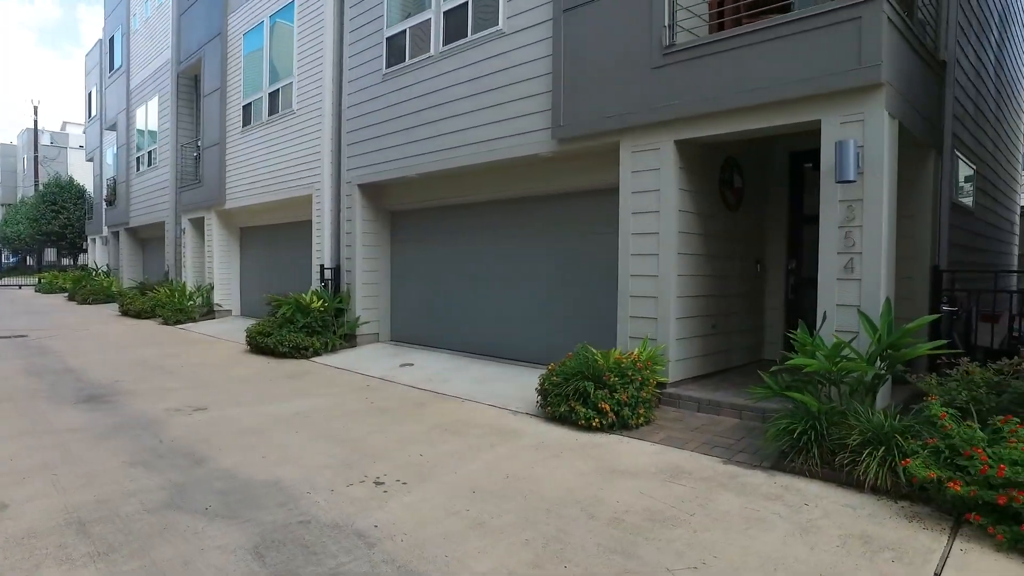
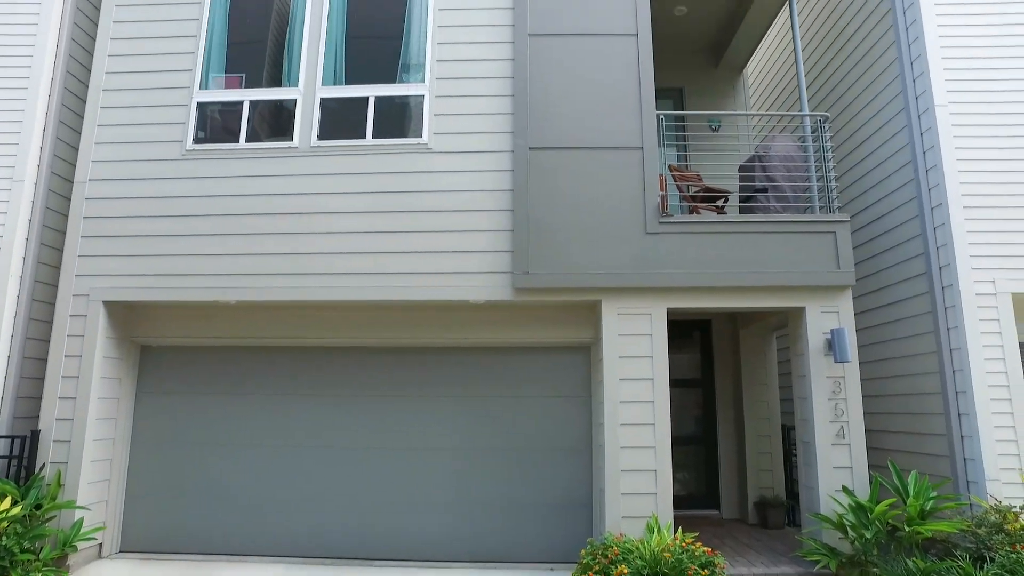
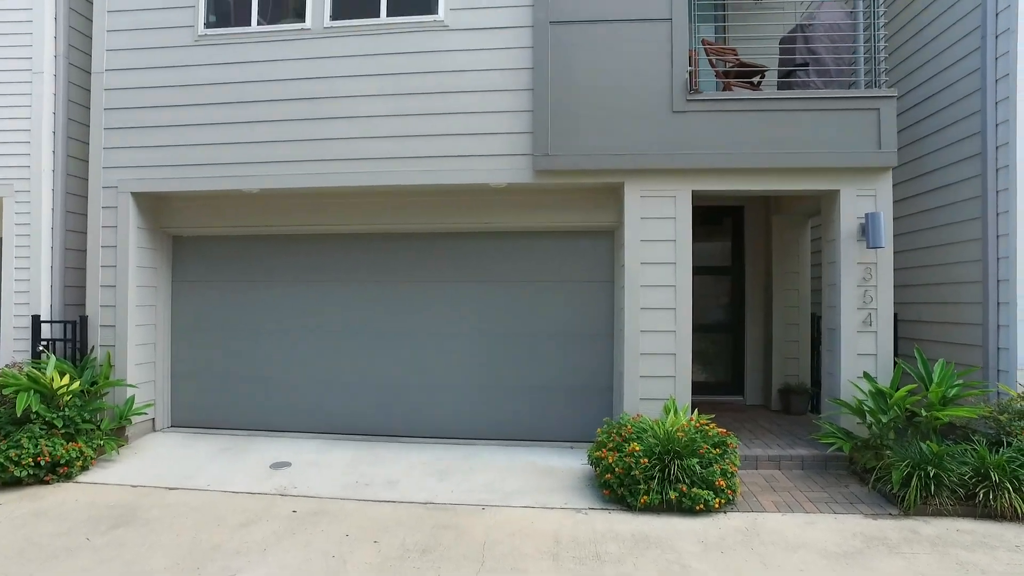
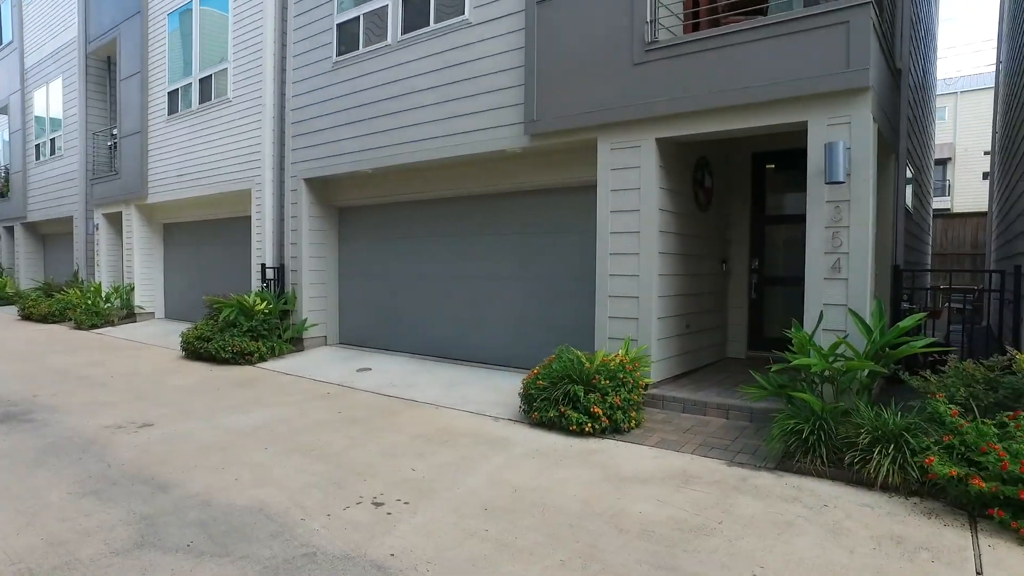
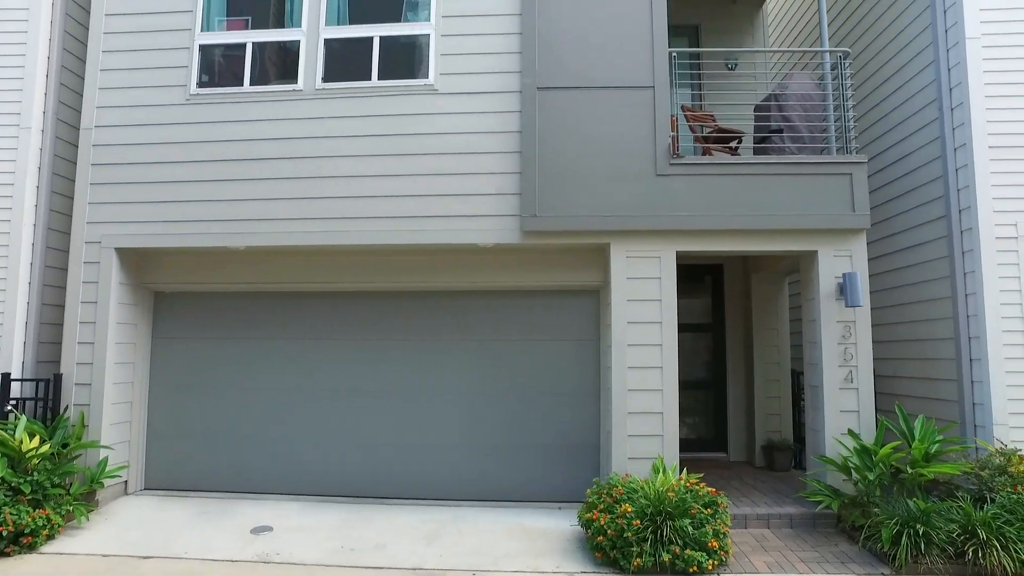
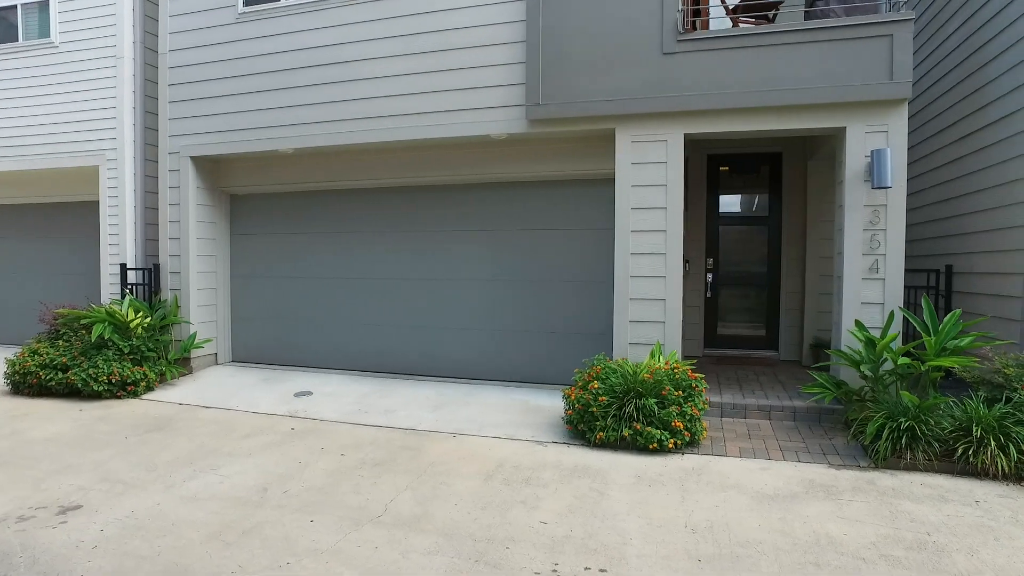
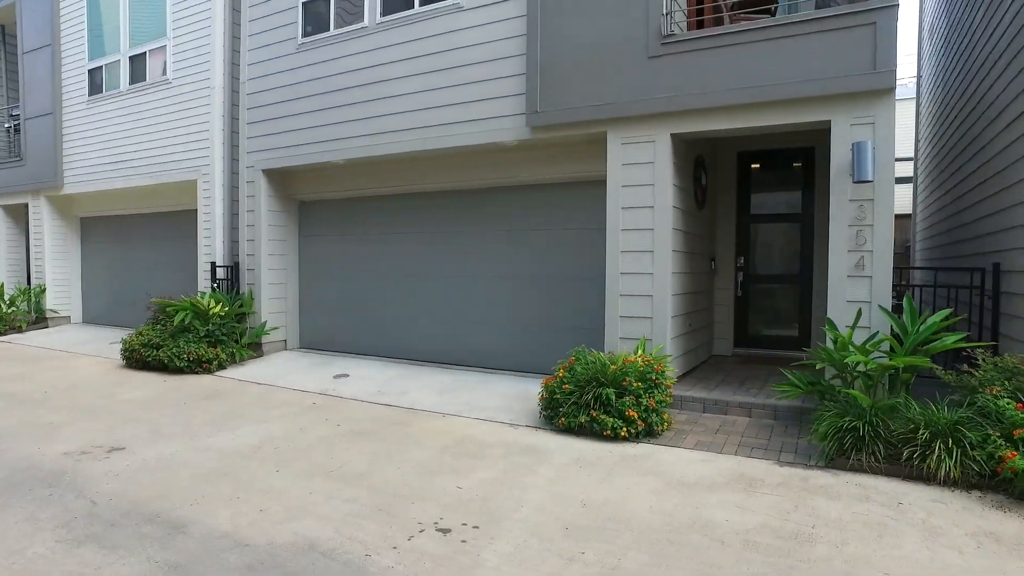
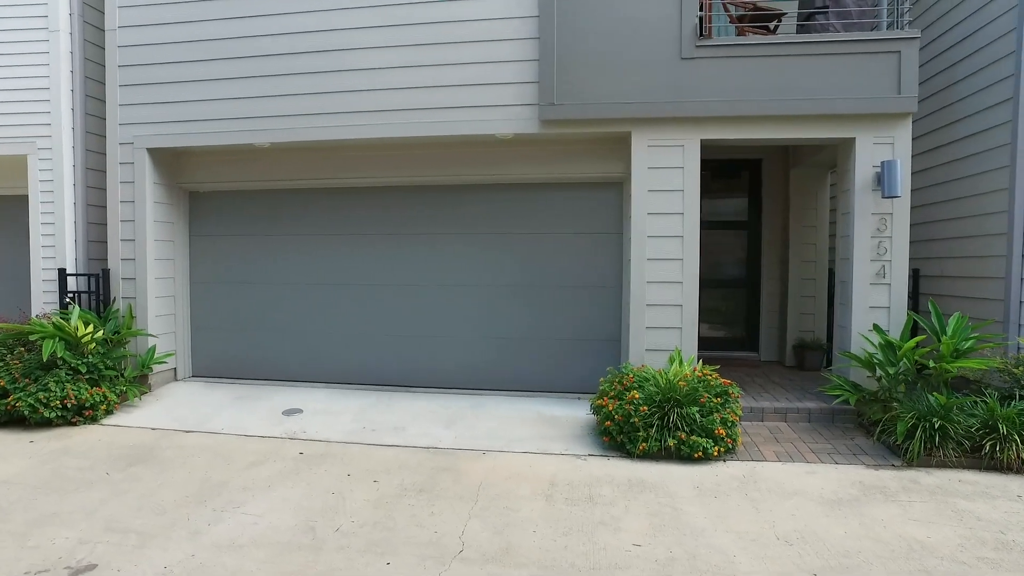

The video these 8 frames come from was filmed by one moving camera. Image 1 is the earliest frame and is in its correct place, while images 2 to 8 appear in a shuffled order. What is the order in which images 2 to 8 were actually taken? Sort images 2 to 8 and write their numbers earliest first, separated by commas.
4, 7, 6, 8, 3, 5, 2
